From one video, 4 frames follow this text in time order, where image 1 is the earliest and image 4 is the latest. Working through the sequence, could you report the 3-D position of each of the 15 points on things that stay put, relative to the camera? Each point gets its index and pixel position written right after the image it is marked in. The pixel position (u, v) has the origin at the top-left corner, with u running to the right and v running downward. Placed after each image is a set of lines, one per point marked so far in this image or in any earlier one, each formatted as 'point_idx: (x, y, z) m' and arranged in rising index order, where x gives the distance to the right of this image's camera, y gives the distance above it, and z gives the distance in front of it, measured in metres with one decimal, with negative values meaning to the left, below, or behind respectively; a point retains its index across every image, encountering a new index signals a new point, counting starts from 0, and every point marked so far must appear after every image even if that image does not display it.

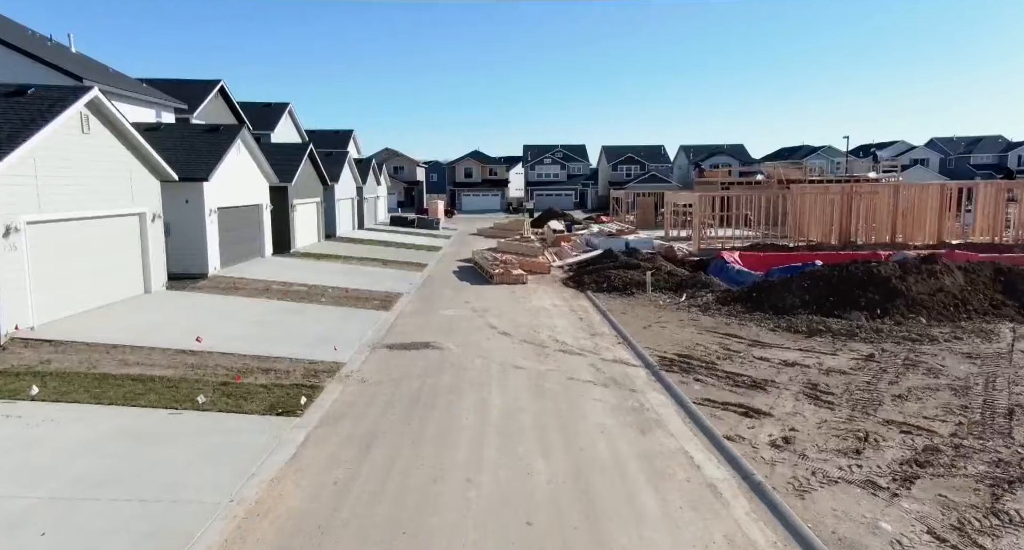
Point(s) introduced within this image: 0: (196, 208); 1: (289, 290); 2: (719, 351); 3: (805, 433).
0: (-8.0, +1.7, +16.2) m
1: (-5.6, -0.4, +16.1) m
2: (+3.5, -1.3, +10.8) m
3: (+3.2, -1.7, +7.0) m
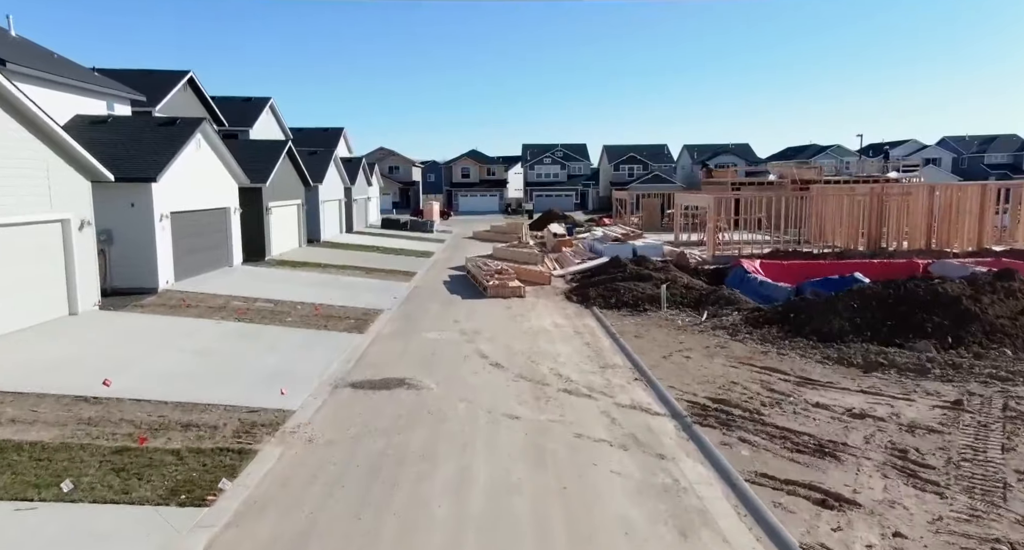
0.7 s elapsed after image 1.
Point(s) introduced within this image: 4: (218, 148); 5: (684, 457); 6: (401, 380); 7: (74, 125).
0: (-8.1, +1.4, +14.0) m
1: (-5.7, -0.7, +14.0) m
2: (+3.4, -1.6, +8.6) m
3: (+3.1, -2.0, +4.9) m
4: (-8.0, +3.5, +17.4) m
5: (+1.8, -1.9, +6.8) m
6: (-1.7, -1.6, +9.7) m
7: (-10.5, +3.6, +15.4) m
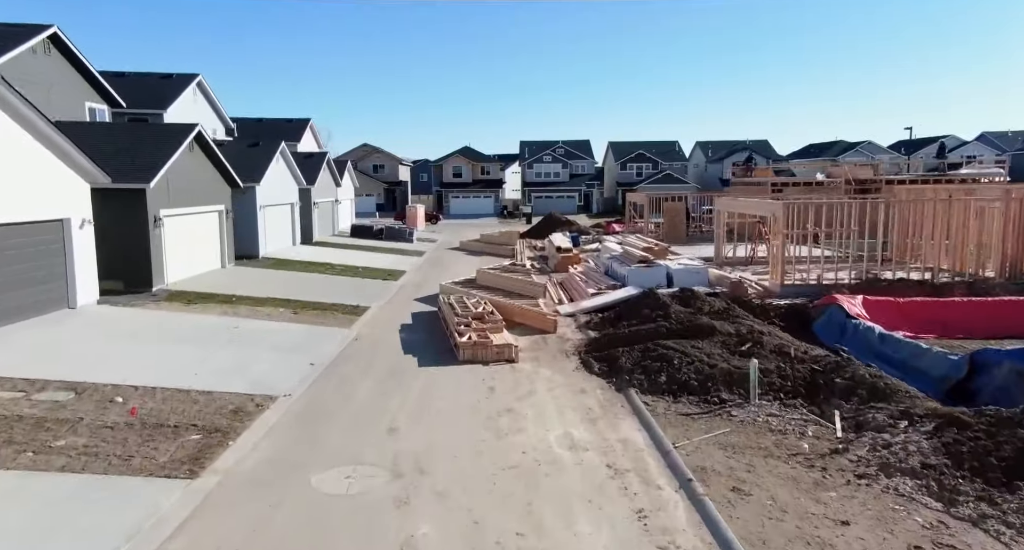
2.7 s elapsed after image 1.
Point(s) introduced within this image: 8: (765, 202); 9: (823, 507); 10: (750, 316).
0: (-8.3, +0.5, +7.7) m
1: (-5.9, -1.6, +7.7) m
2: (+3.1, -2.5, +2.4) m
3: (+2.9, -2.9, -1.4) m
4: (-8.3, +2.6, +11.1) m
5: (+1.6, -2.8, +0.5) m
6: (-1.9, -2.5, +3.4) m
7: (-10.8, +2.7, +9.1) m
8: (+7.1, +2.0, +17.9) m
9: (+2.8, -2.1, +5.9) m
10: (+4.7, -0.8, +12.7) m
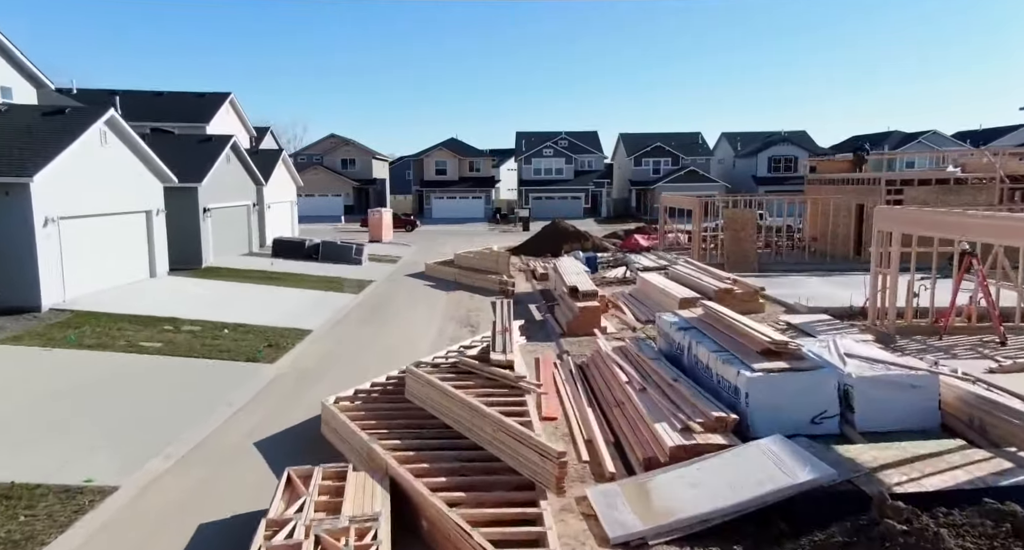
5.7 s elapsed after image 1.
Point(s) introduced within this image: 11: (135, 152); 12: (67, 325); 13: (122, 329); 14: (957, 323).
0: (-8.7, -0.9, -2.3) m
1: (-6.3, -2.9, -2.4) m
2: (+2.8, -3.9, -7.6) m
3: (+2.5, -4.3, -11.4) m
4: (-8.6, +1.3, +1.1) m
5: (+1.2, -4.2, -9.5) m
6: (-2.3, -3.8, -6.6) m
7: (-11.1, +1.4, -0.9) m
8: (+6.7, +0.7, +7.9) m
9: (+2.5, -3.5, -4.1) m
10: (+4.3, -2.2, +2.7) m
11: (-9.5, +3.1, +16.1) m
12: (-8.5, -0.9, +12.3) m
13: (-7.6, -1.1, +12.4) m
14: (+7.5, -0.6, +10.8) m
